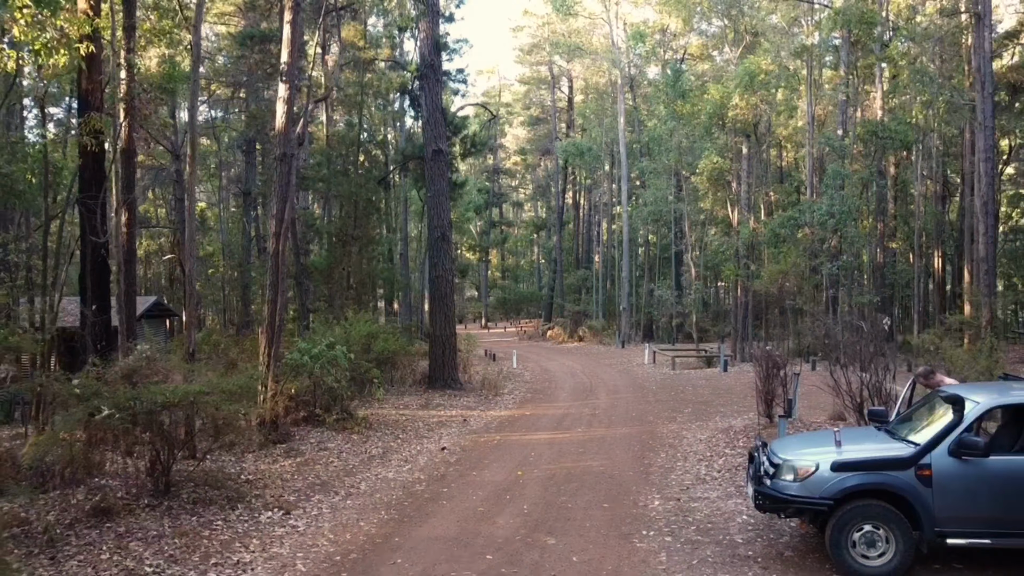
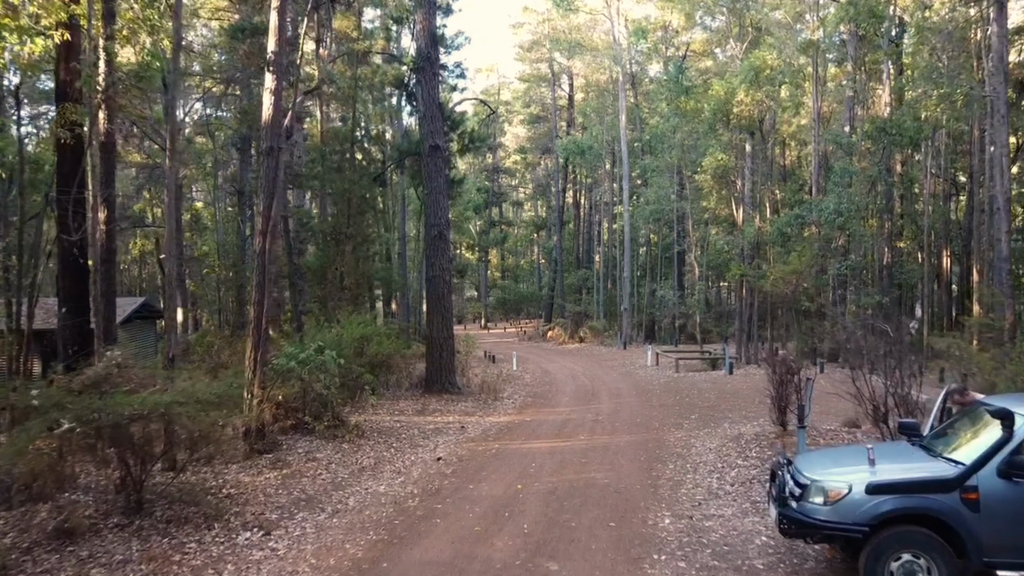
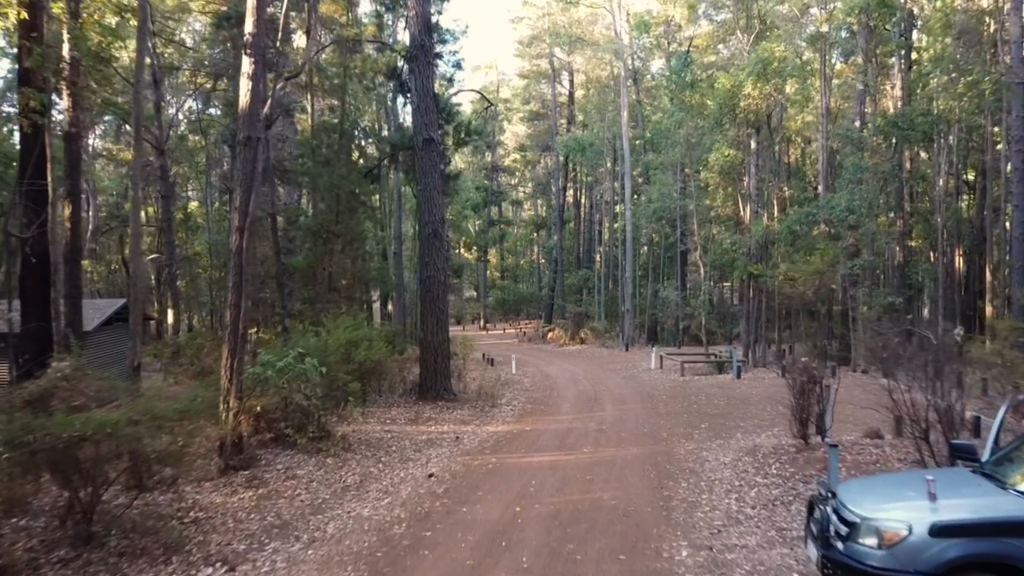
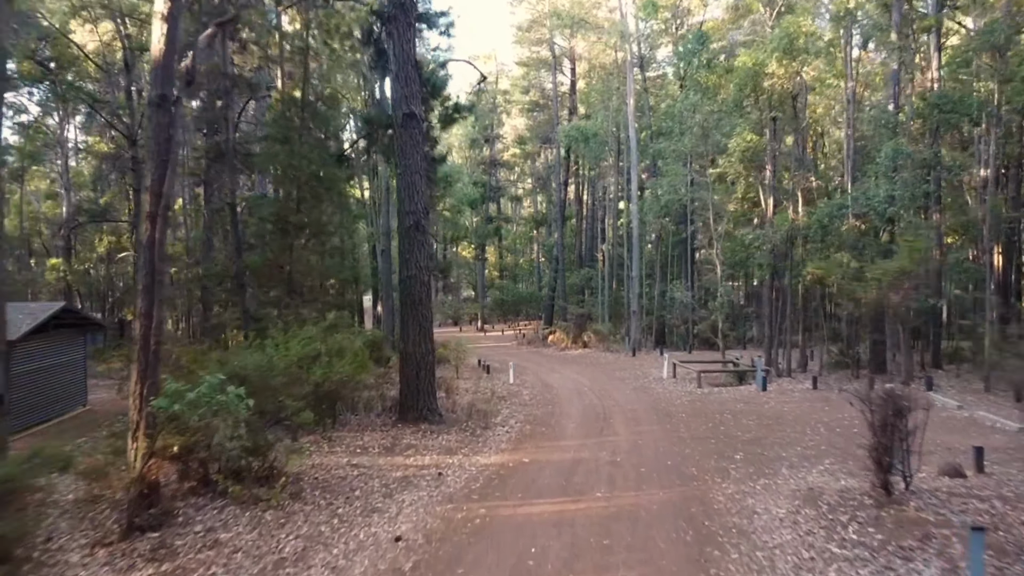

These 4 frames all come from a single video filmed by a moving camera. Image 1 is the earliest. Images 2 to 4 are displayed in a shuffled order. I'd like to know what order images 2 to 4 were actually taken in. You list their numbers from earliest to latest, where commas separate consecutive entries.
2, 3, 4
